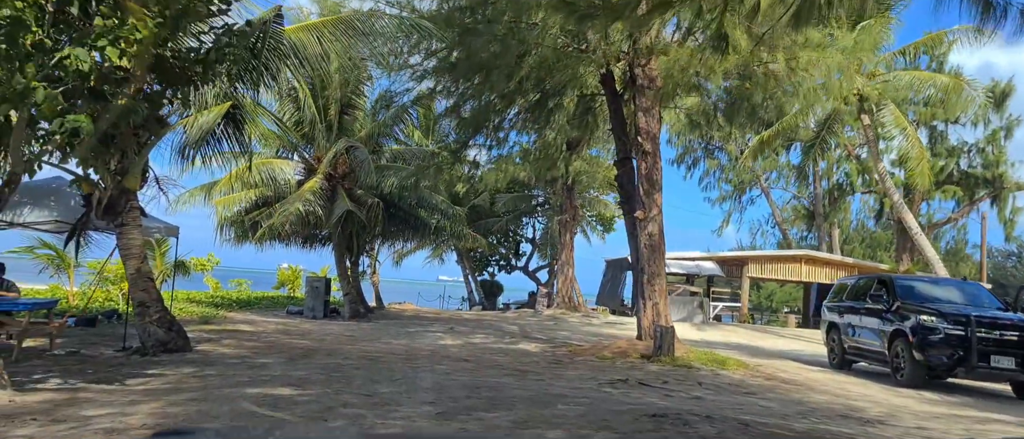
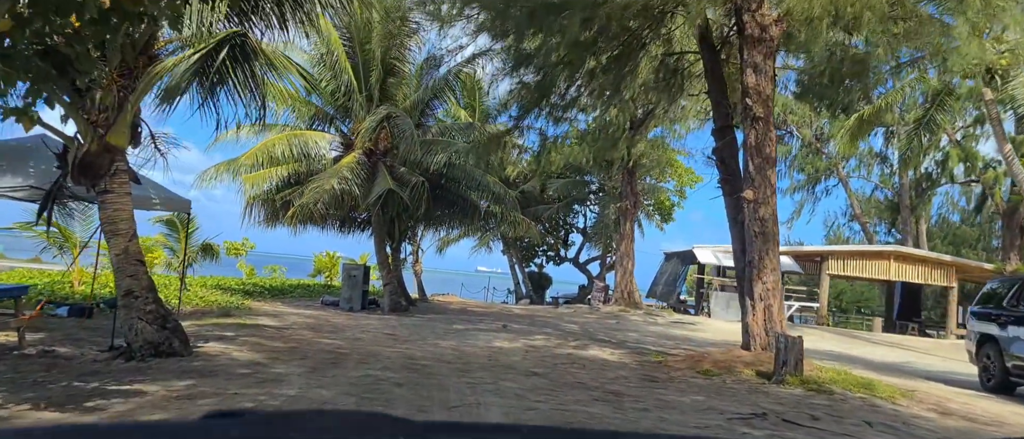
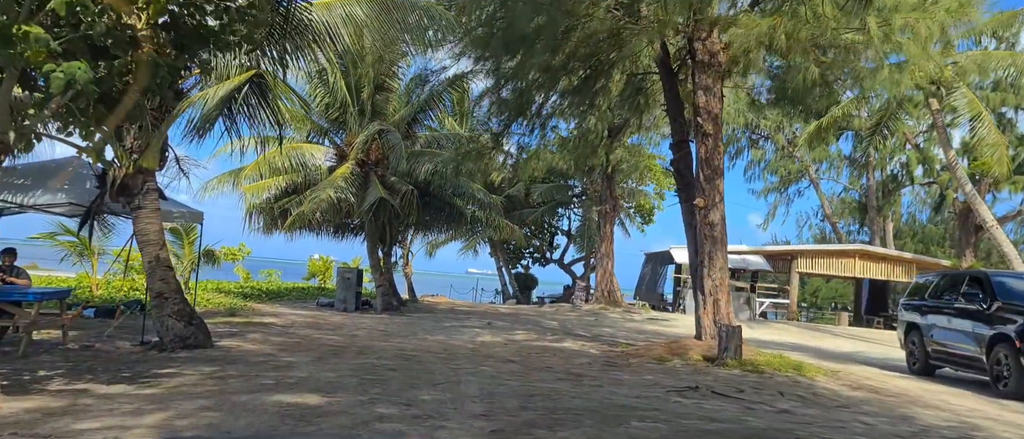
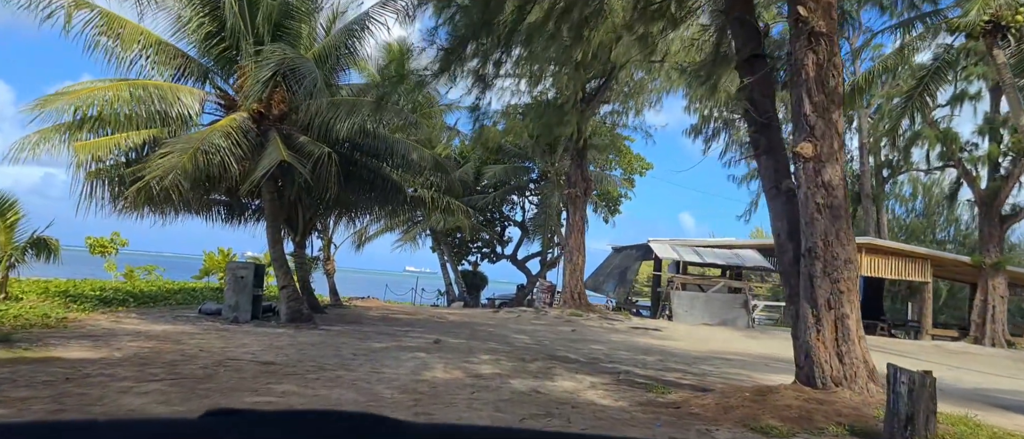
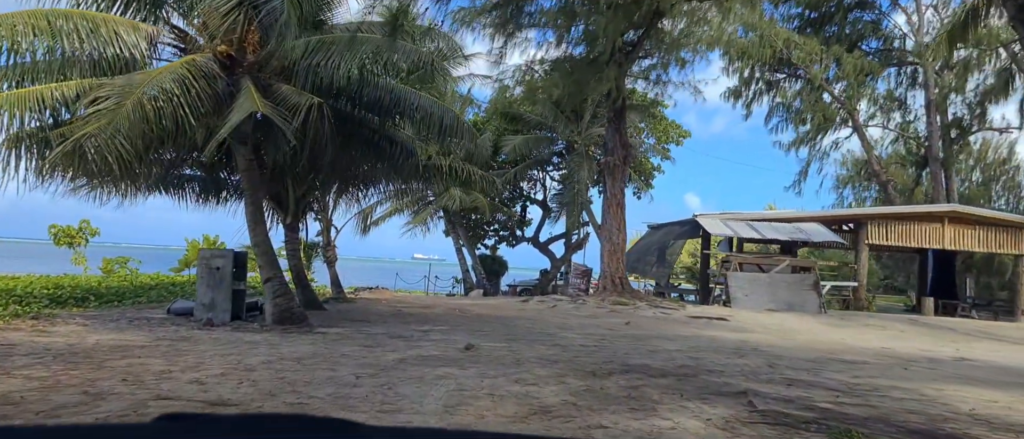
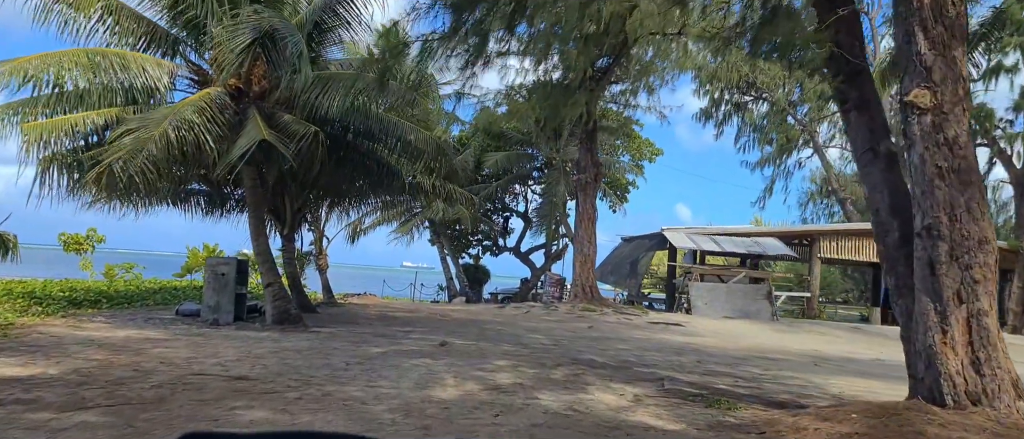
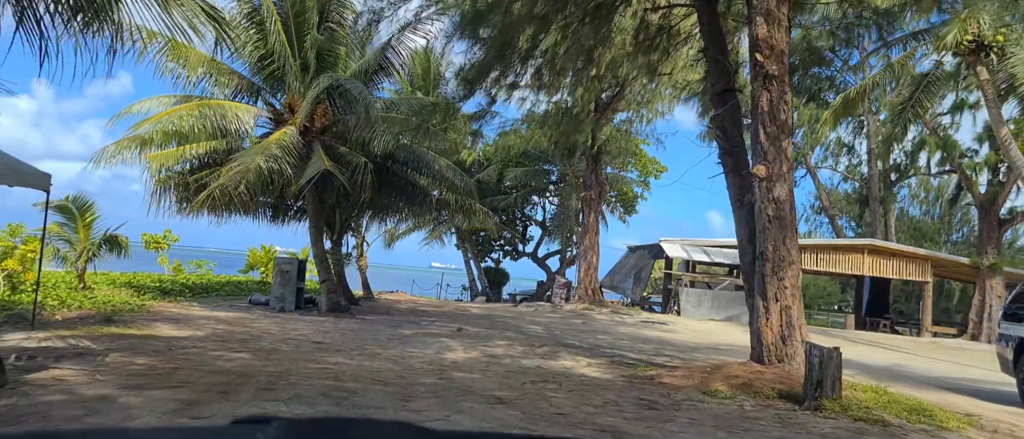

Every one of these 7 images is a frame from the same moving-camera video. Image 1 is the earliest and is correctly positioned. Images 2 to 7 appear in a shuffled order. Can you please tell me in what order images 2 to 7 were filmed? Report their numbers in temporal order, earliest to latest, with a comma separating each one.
3, 2, 7, 4, 6, 5
